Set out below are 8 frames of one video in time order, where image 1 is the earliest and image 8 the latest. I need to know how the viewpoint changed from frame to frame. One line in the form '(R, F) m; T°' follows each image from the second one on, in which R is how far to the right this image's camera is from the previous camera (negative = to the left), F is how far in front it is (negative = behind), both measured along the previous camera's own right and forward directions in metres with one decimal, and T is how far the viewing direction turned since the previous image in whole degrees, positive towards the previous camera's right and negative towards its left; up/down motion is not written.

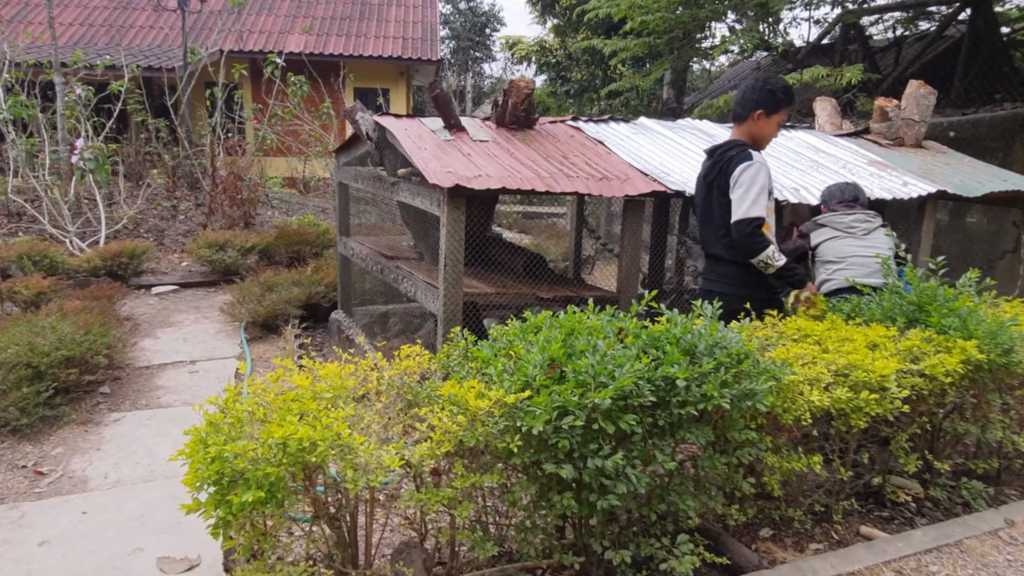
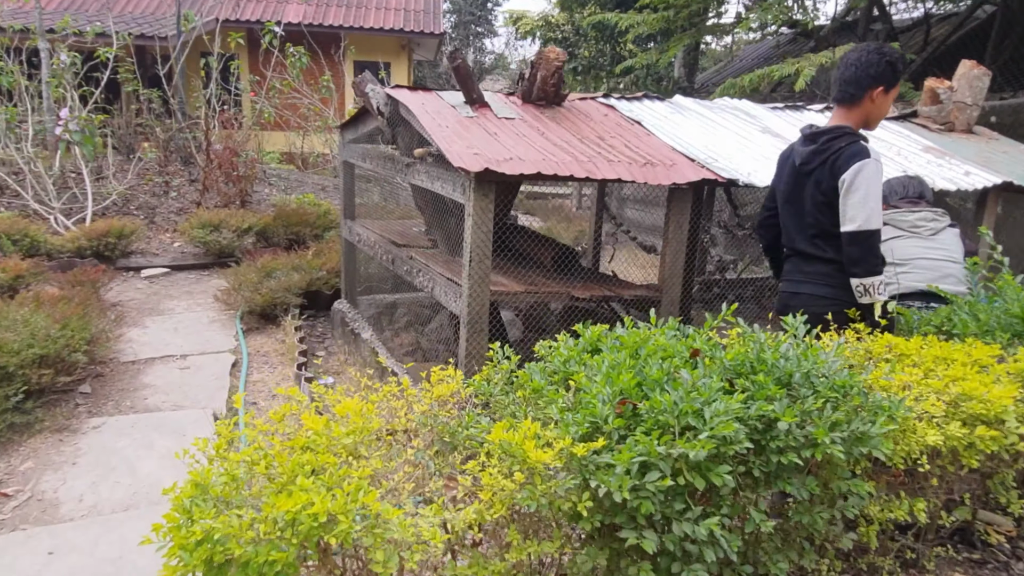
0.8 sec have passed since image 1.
(-0.2, +0.5) m; 0°
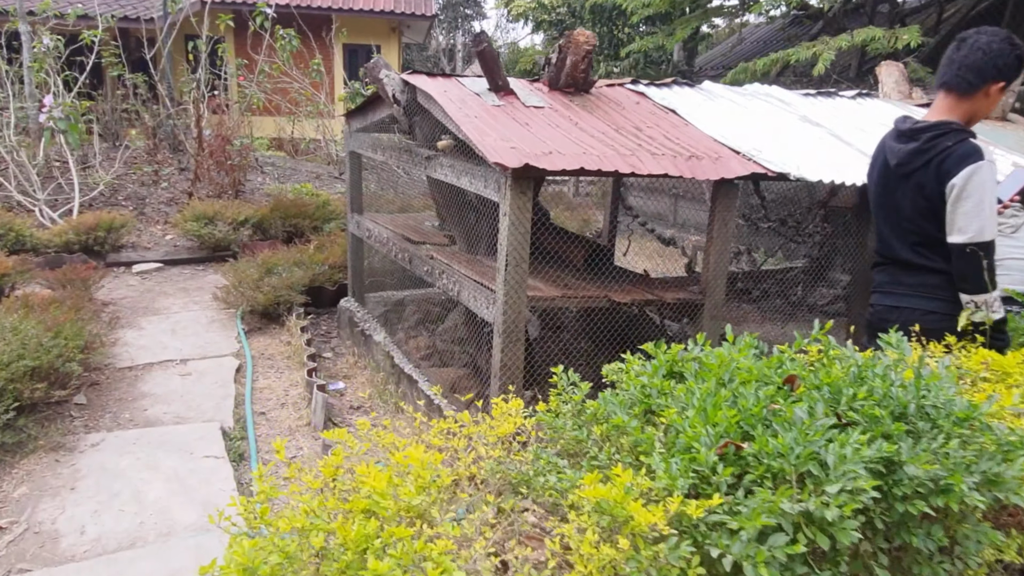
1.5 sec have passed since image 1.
(-0.2, +0.3) m; +1°
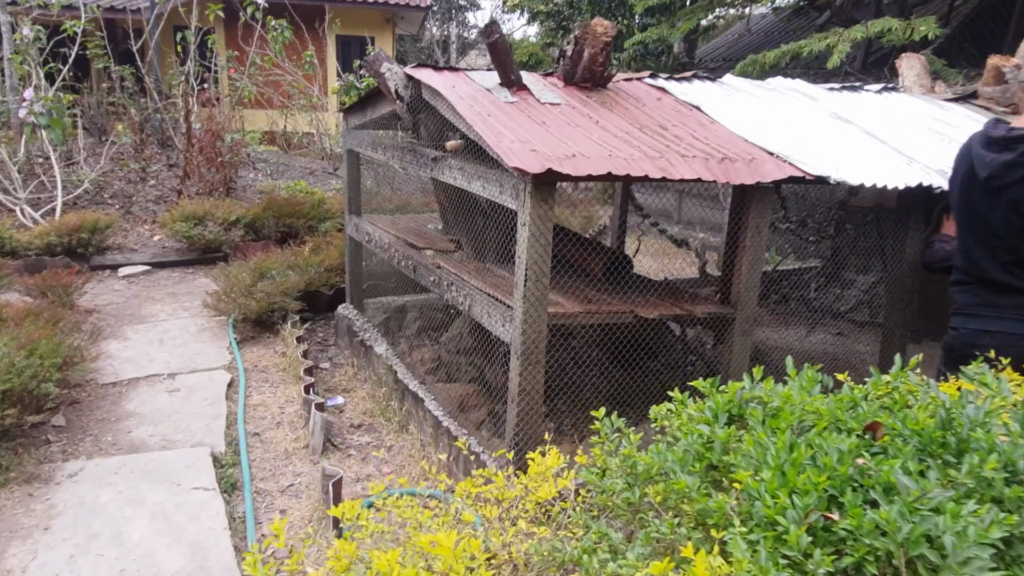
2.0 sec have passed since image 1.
(-0.1, +0.3) m; +1°
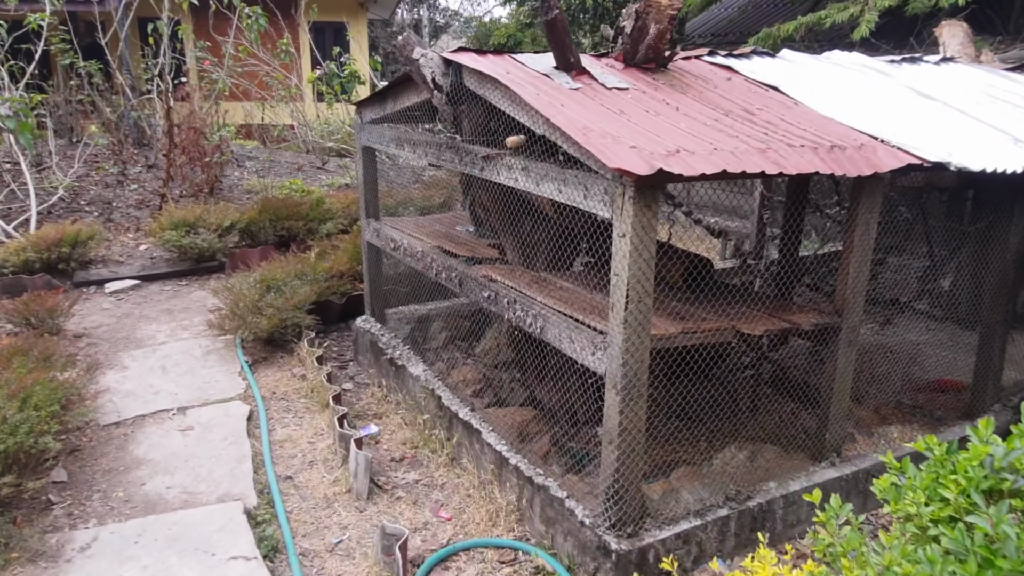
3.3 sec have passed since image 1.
(-0.4, +0.5) m; +2°
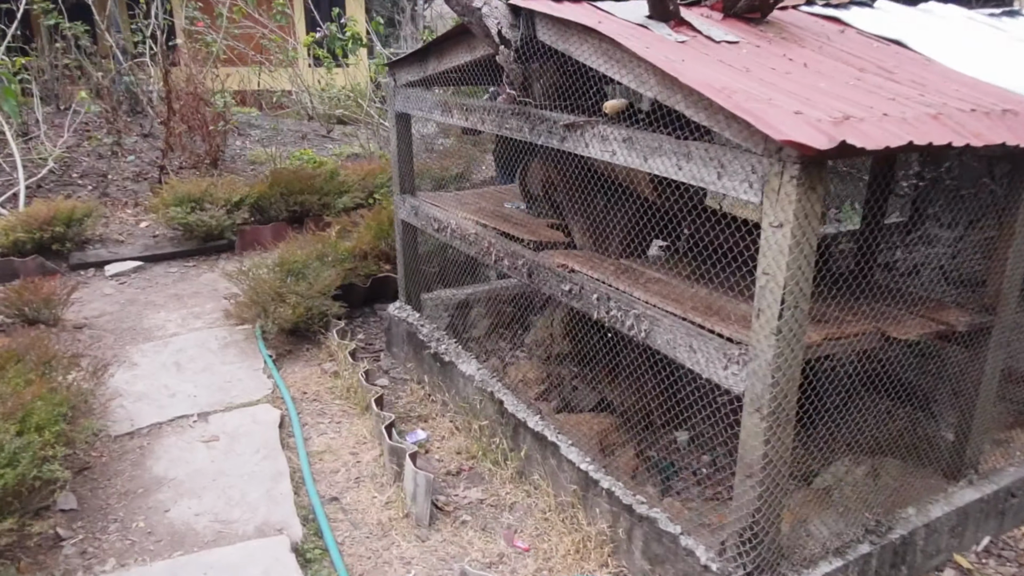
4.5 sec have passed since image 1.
(-0.4, +0.5) m; +1°
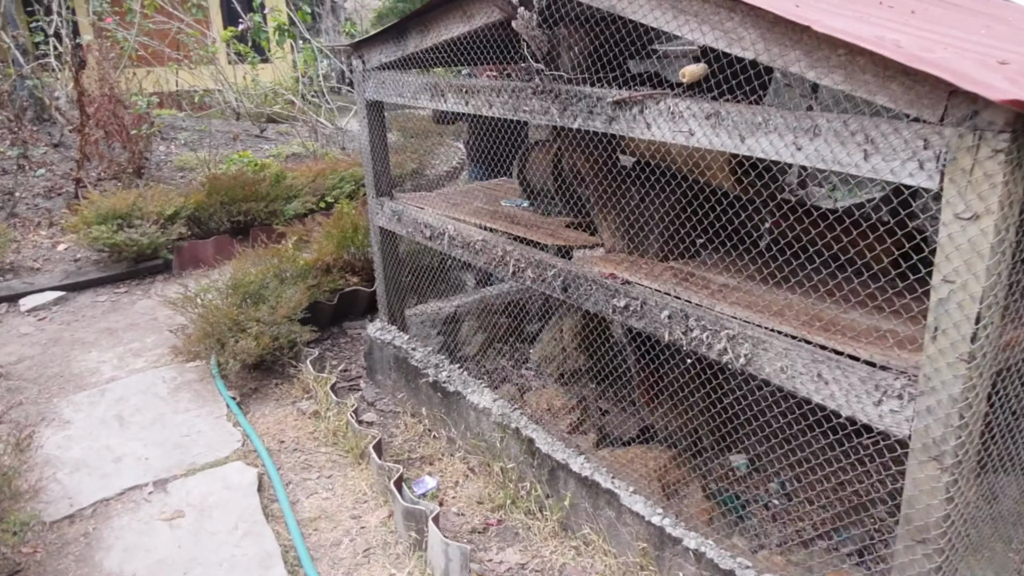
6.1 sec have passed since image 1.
(-0.3, +0.6) m; +5°
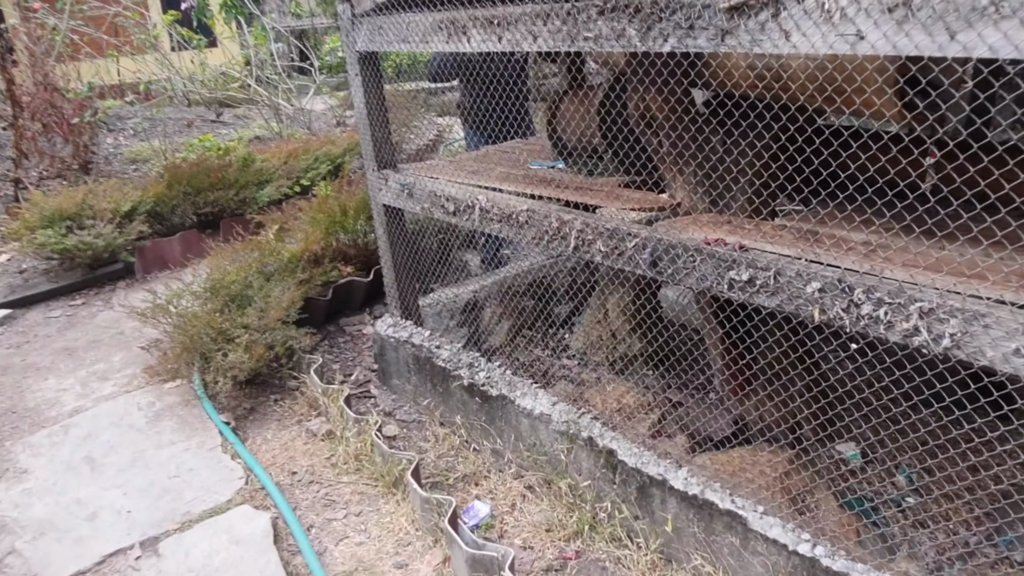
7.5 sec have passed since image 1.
(-0.3, +0.6) m; +3°
